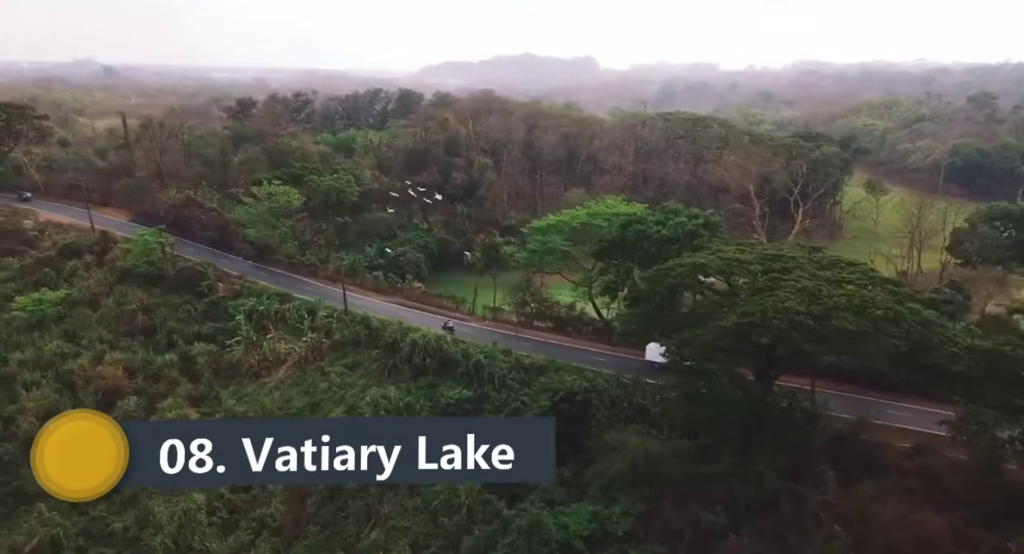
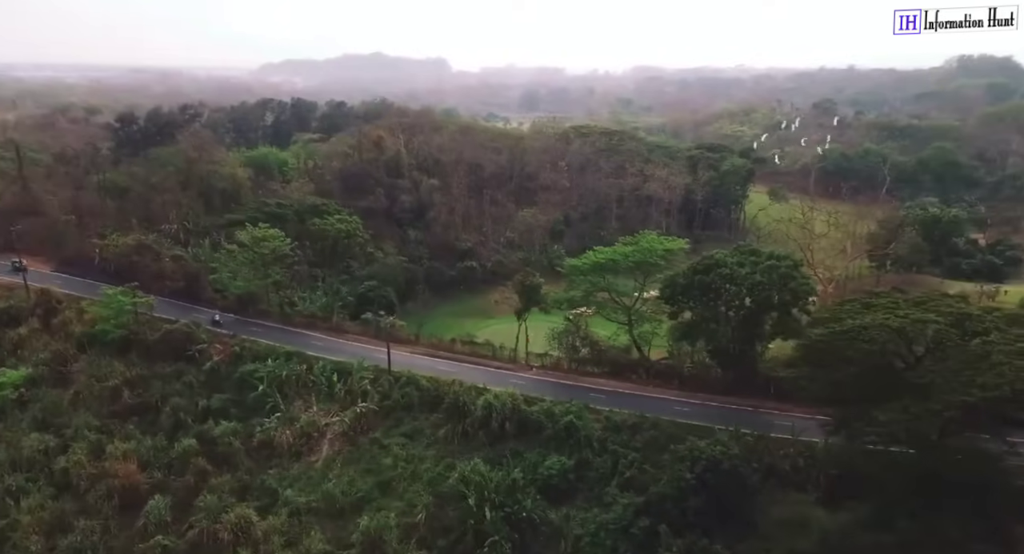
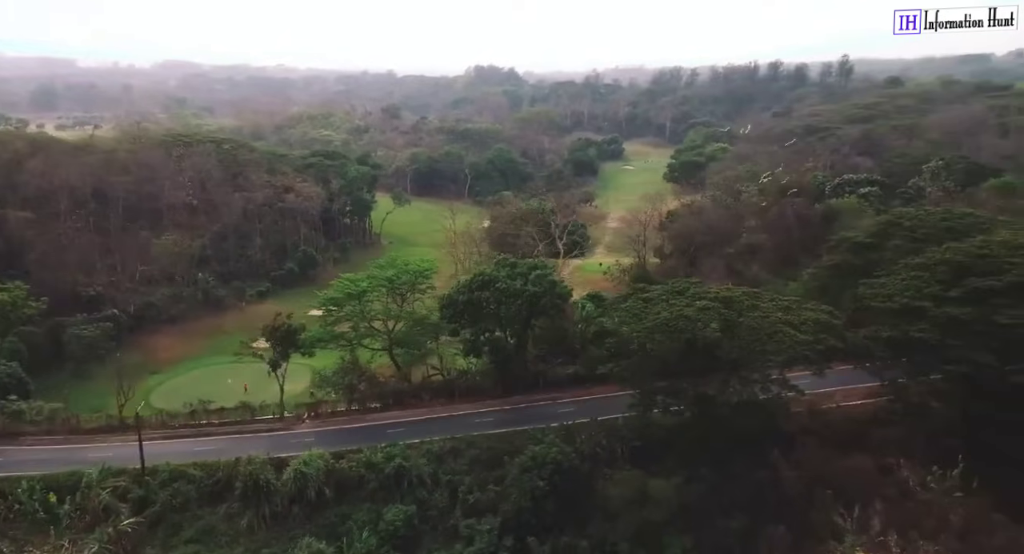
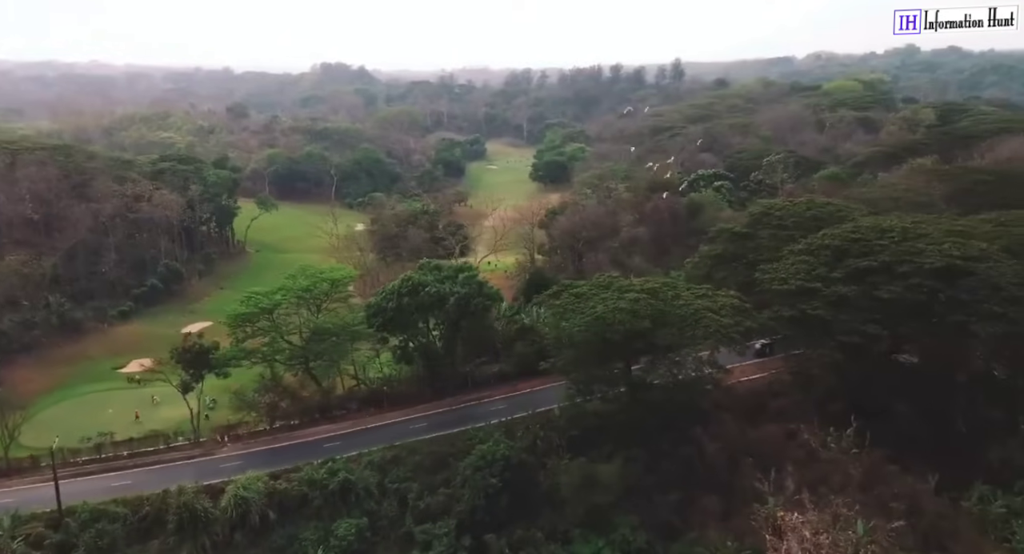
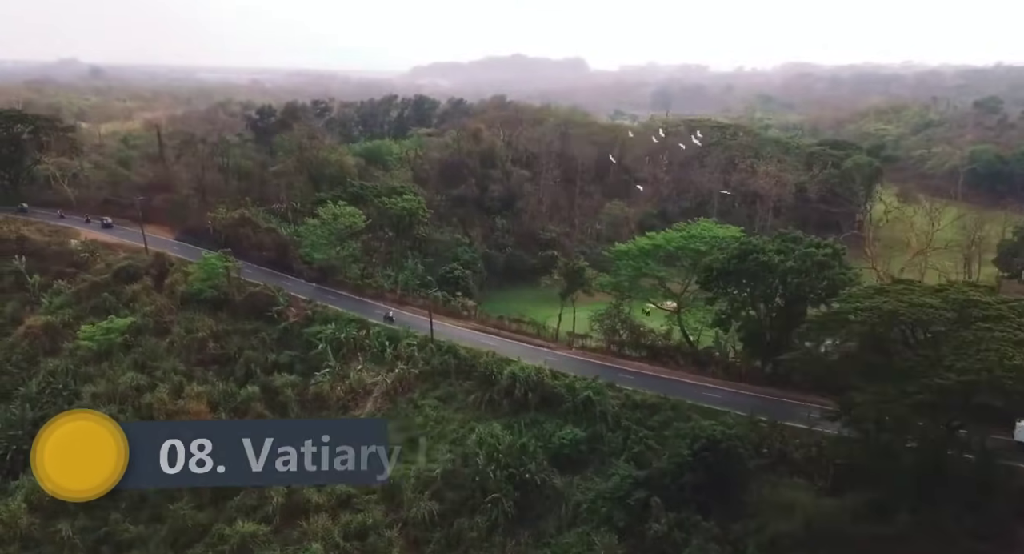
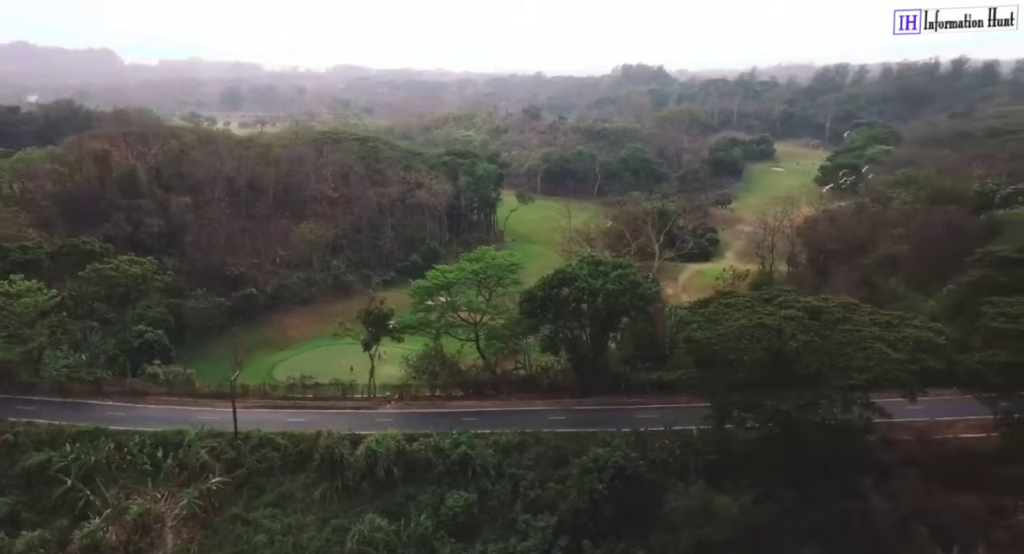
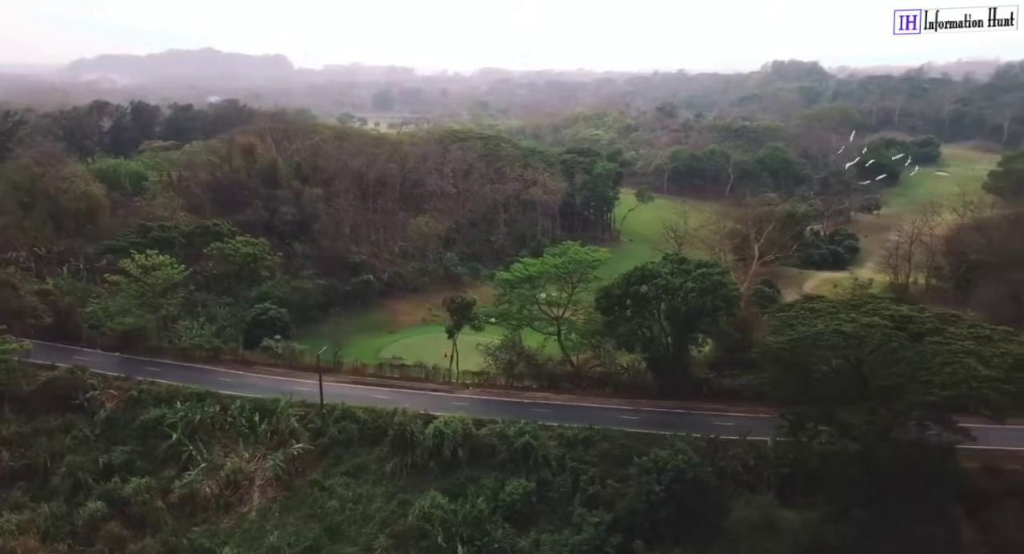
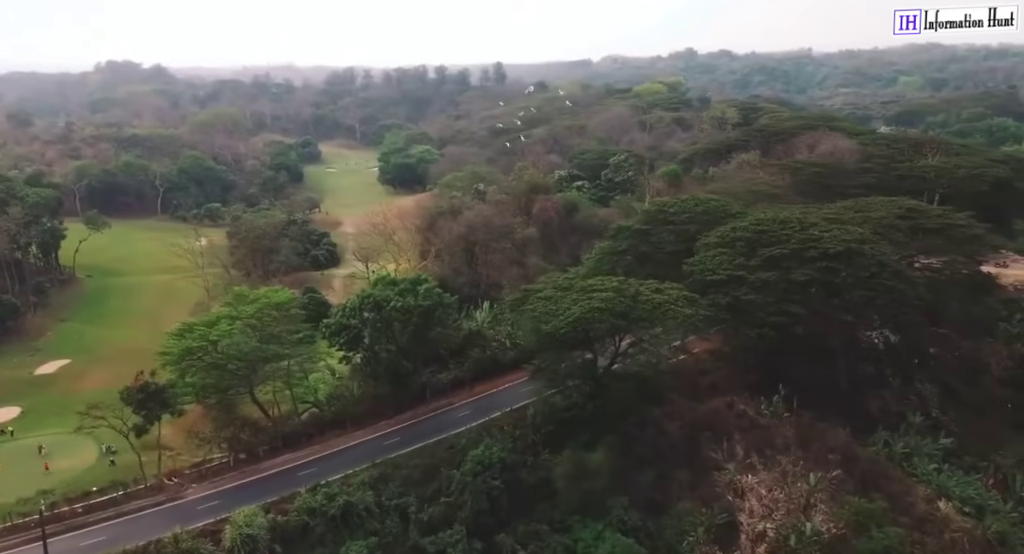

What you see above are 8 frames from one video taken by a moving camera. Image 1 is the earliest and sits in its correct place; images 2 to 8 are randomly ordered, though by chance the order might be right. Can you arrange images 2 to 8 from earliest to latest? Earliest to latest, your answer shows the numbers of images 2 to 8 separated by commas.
5, 2, 7, 6, 3, 4, 8
